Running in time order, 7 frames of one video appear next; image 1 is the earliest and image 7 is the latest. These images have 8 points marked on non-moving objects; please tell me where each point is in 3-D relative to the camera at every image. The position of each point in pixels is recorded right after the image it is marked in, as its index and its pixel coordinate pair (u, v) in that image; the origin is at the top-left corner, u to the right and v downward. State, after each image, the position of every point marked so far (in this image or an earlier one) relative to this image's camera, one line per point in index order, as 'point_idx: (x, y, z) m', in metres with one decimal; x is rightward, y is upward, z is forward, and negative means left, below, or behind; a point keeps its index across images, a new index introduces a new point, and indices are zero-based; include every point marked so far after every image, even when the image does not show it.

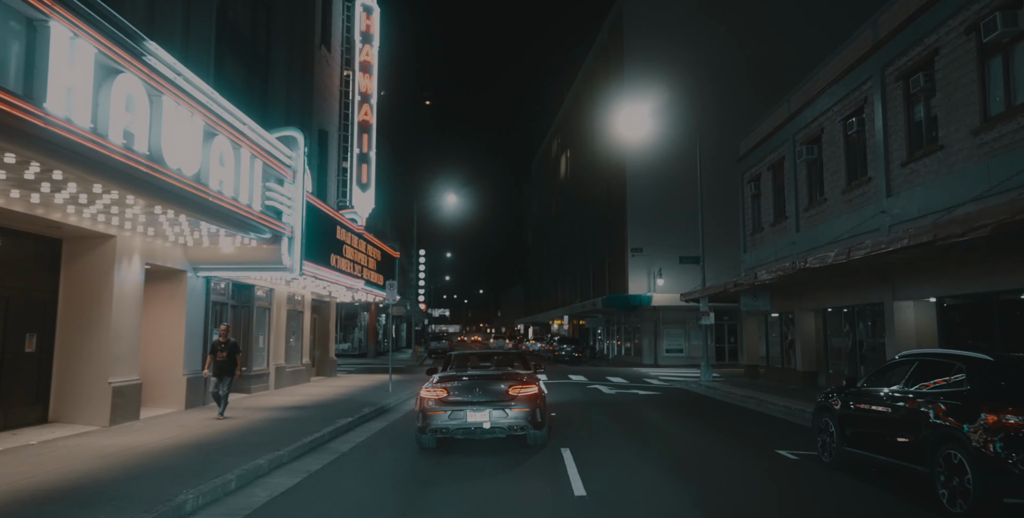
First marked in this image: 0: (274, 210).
0: (-4.9, +1.0, +14.4) m
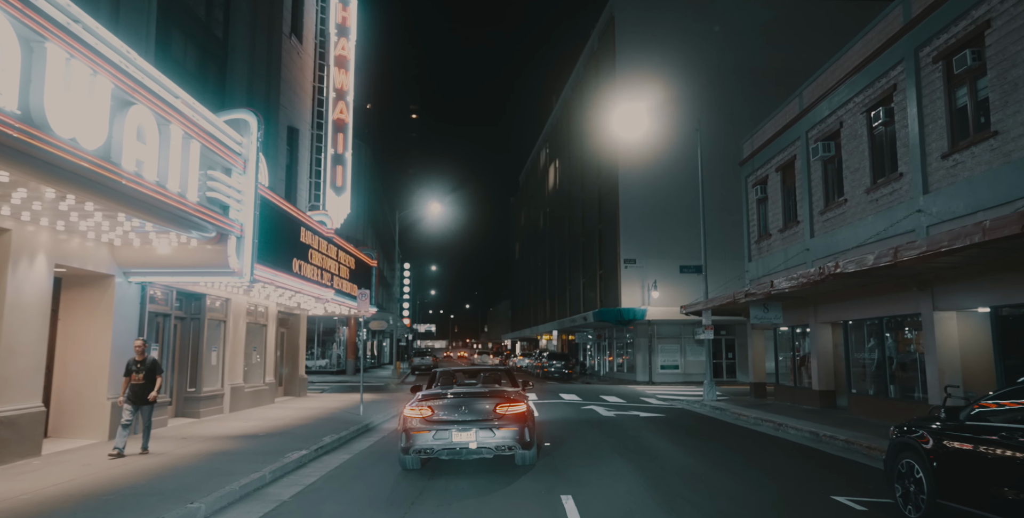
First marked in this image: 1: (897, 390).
0: (-5.1, +0.9, +12.2) m
1: (+8.8, -3.0, +16.1) m
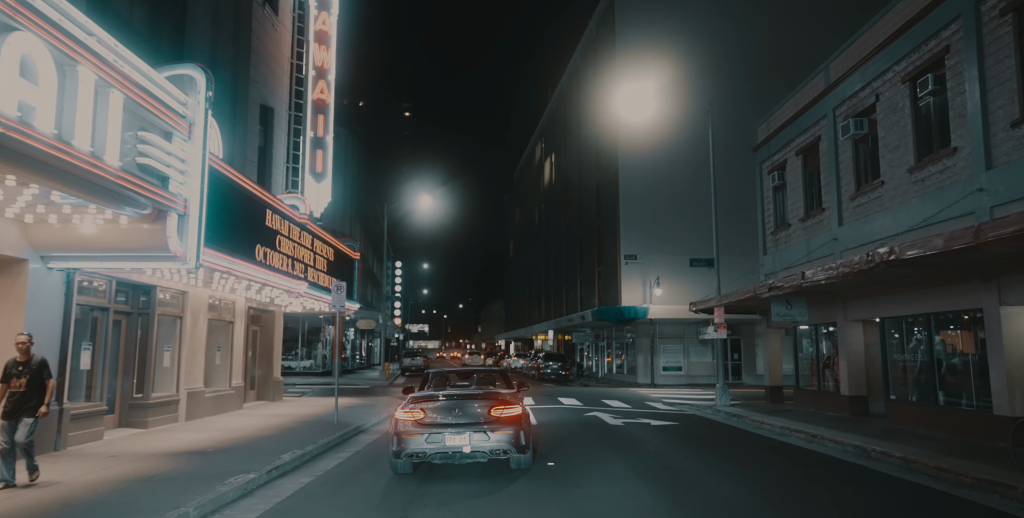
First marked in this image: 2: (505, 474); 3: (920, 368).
0: (-5.2, +1.2, +10.1) m
1: (+8.7, -2.8, +14.1) m
2: (-0.1, -3.6, +11.7) m
3: (+8.7, -2.3, +15.0) m
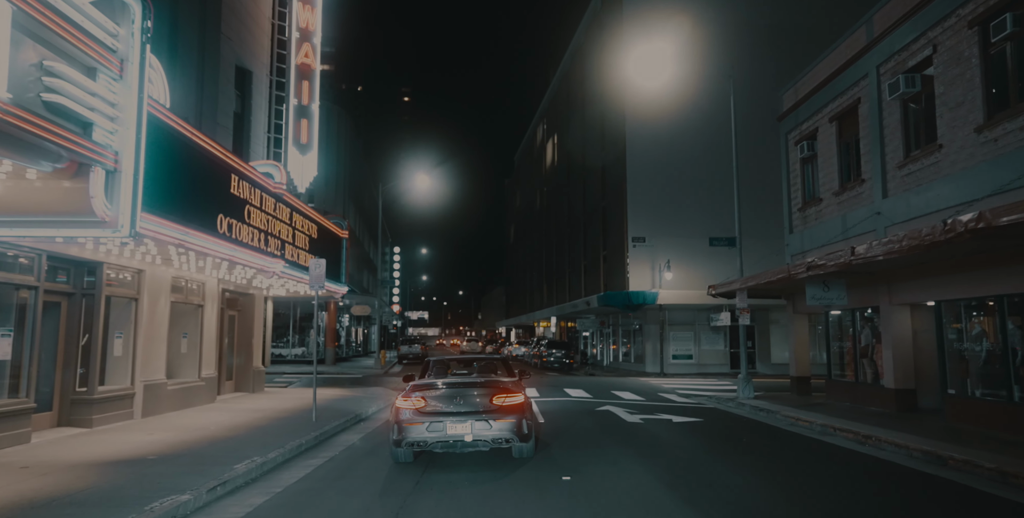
0: (-5.1, +1.6, +8.1) m
1: (+8.8, -2.3, +12.1) m
2: (0.0, -3.1, +9.7) m
3: (+8.8, -1.8, +13.0) m
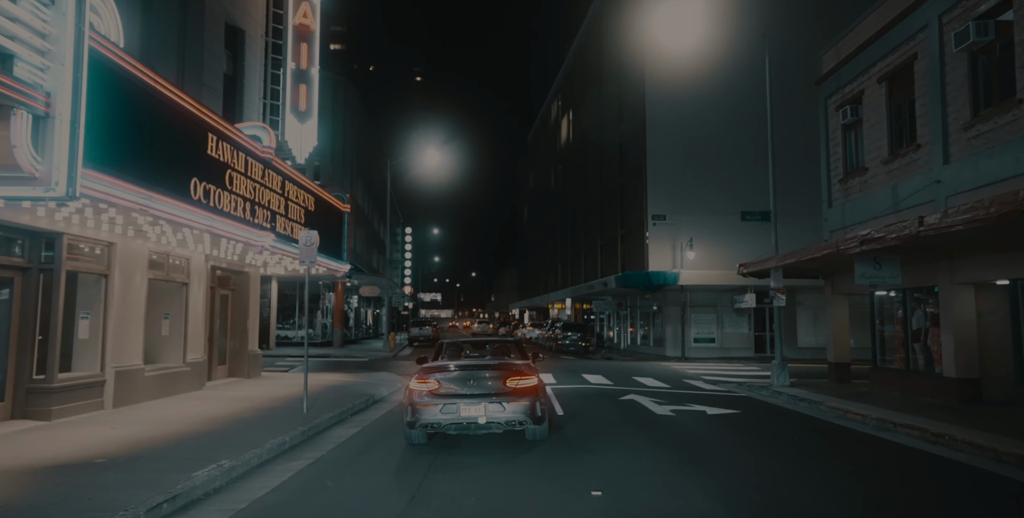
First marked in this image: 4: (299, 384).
0: (-4.9, +2.0, +6.6) m
1: (+9.0, -1.9, +10.4) m
2: (+0.2, -2.7, +8.2) m
3: (+9.1, -1.4, +11.3) m
4: (-5.4, -3.2, +17.8) m
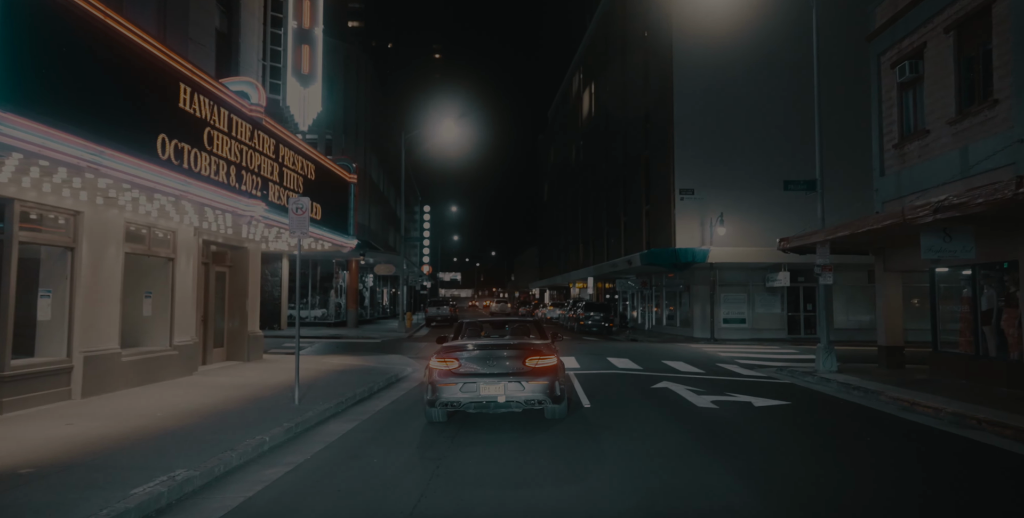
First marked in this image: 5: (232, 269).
0: (-4.8, +2.3, +5.1) m
1: (+9.3, -1.5, +8.6) m
2: (+0.4, -2.4, +6.7) m
3: (+9.3, -0.9, +9.5) m
4: (-5.0, -2.6, +16.5) m
5: (-6.8, -0.2, +16.9) m
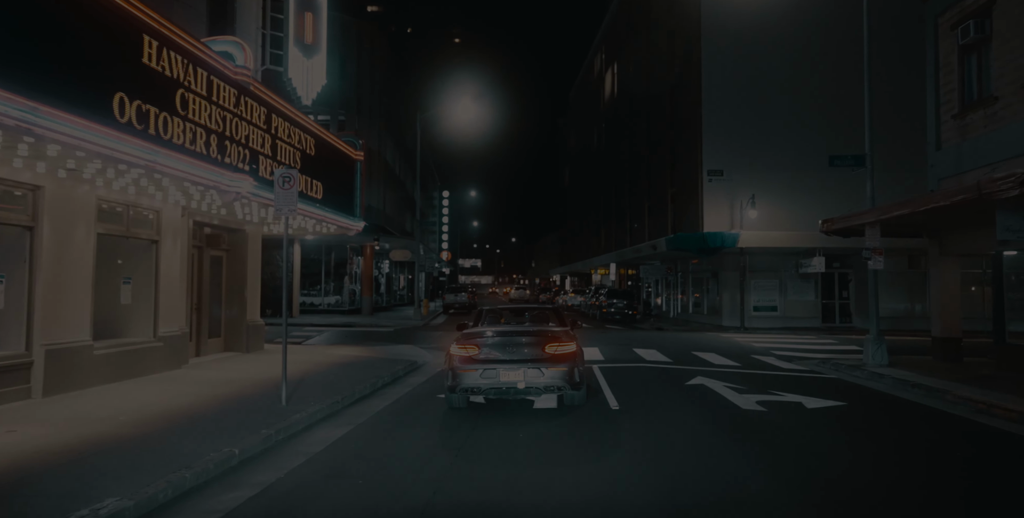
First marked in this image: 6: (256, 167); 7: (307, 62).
0: (-4.8, +2.4, +3.8) m
1: (+9.4, -1.2, +7.0) m
2: (+0.5, -2.2, +5.4) m
3: (+9.5, -0.7, +7.8) m
4: (-4.6, -2.2, +15.3) m
5: (-6.4, +0.1, +15.7) m
6: (-4.2, +1.5, +11.5) m
7: (-5.2, +5.0, +17.7) m
